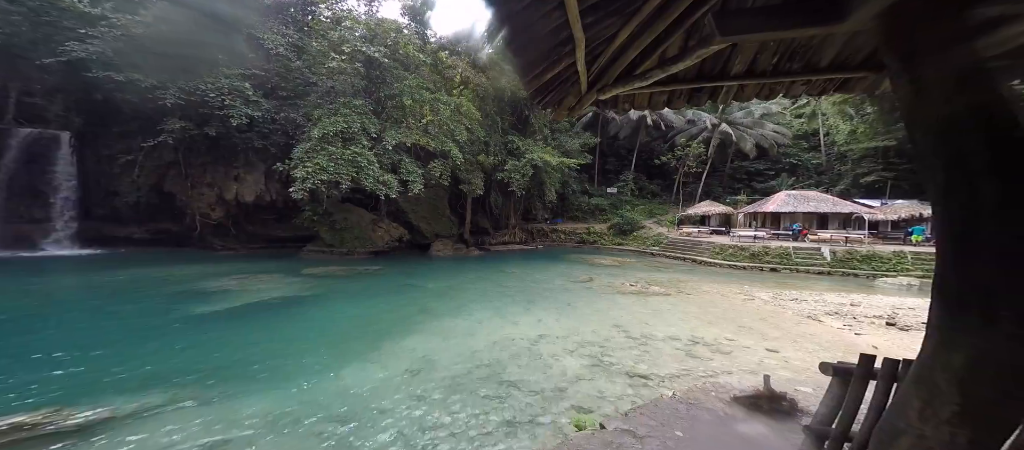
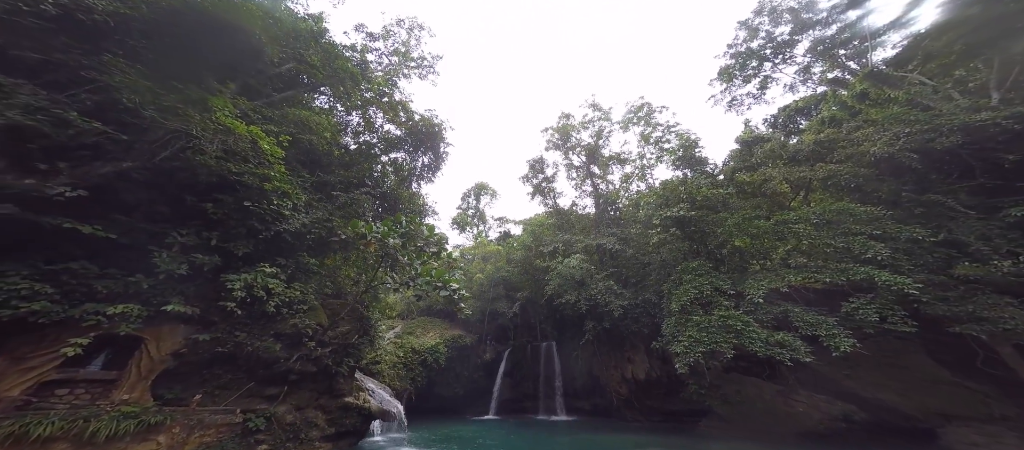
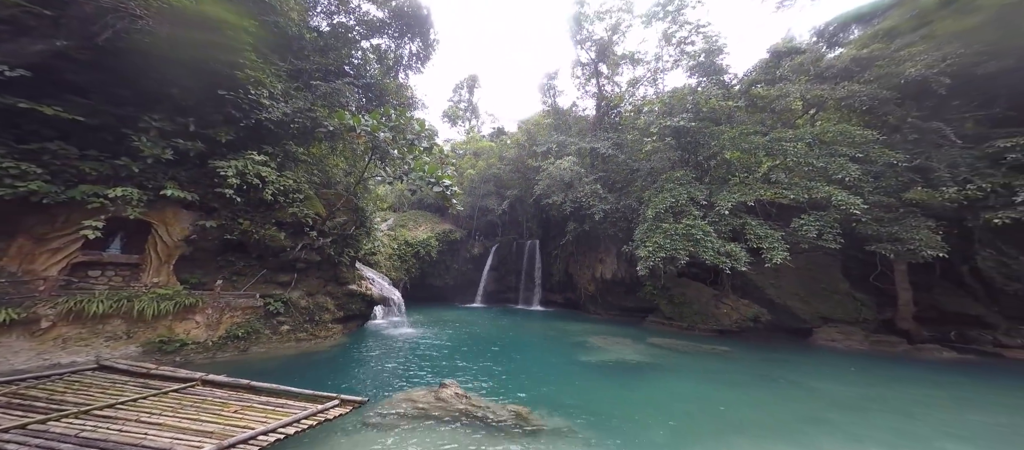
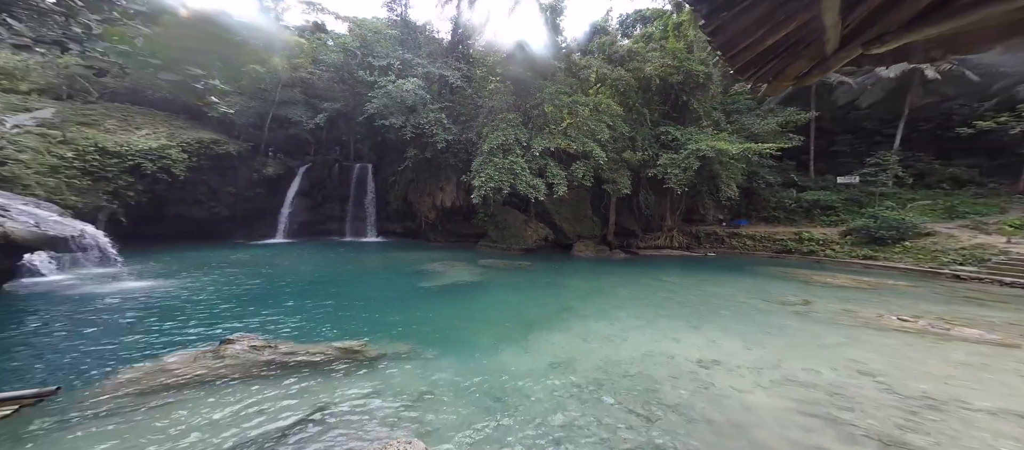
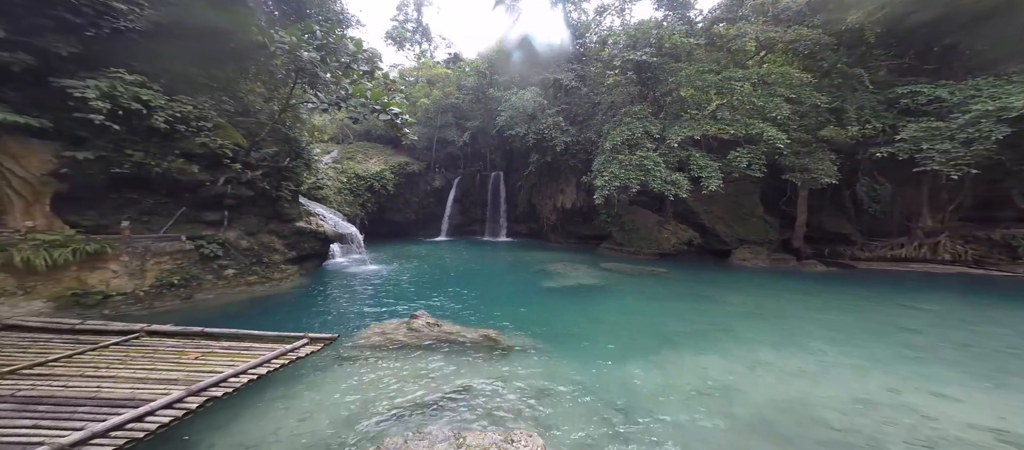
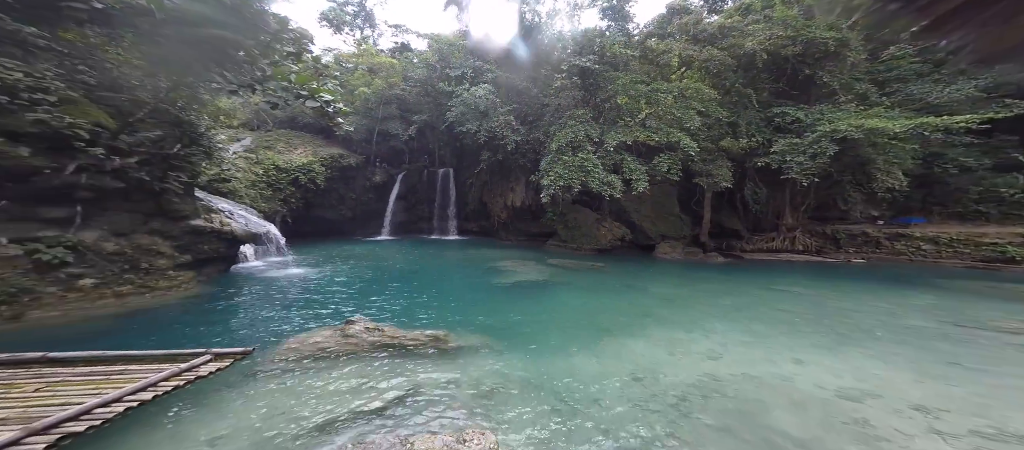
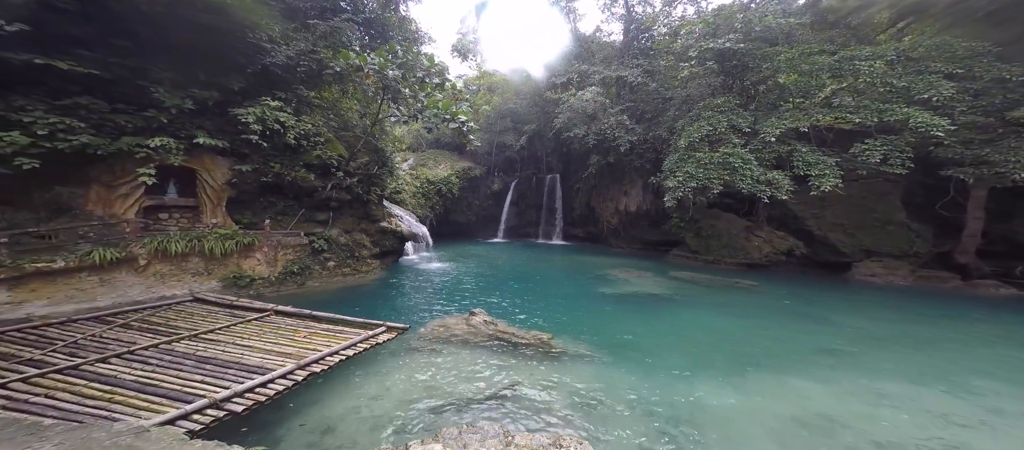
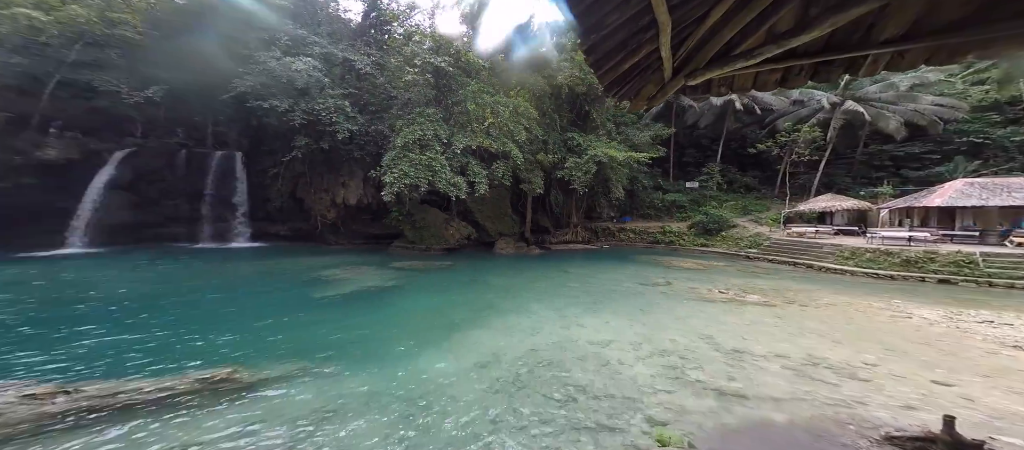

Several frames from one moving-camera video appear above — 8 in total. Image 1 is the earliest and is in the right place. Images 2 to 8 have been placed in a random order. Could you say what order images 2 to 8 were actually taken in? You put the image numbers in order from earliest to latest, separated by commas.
8, 4, 6, 5, 7, 3, 2
